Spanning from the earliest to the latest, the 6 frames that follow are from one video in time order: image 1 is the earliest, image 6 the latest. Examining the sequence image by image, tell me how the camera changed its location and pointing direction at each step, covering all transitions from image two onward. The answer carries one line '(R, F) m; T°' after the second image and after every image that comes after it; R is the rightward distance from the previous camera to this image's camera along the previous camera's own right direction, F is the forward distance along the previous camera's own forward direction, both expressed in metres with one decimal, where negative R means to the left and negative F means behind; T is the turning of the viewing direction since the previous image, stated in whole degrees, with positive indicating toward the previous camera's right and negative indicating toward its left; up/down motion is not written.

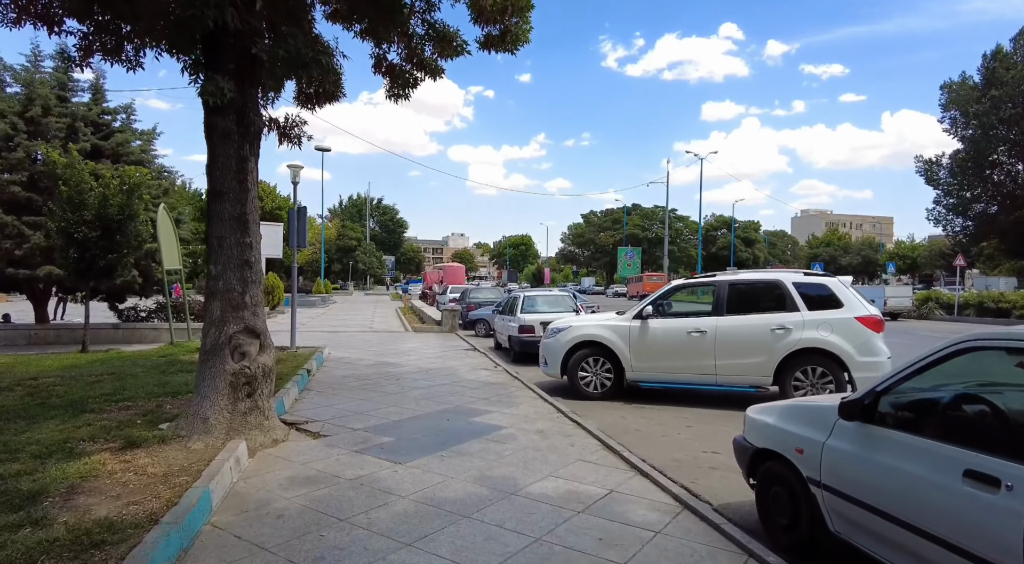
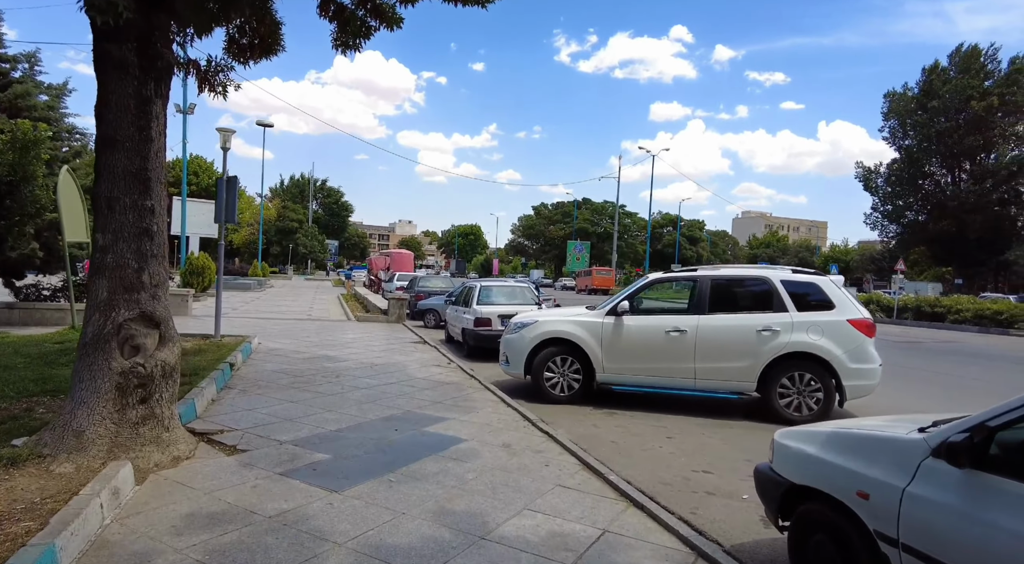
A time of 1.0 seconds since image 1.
(-0.2, +1.0) m; +5°
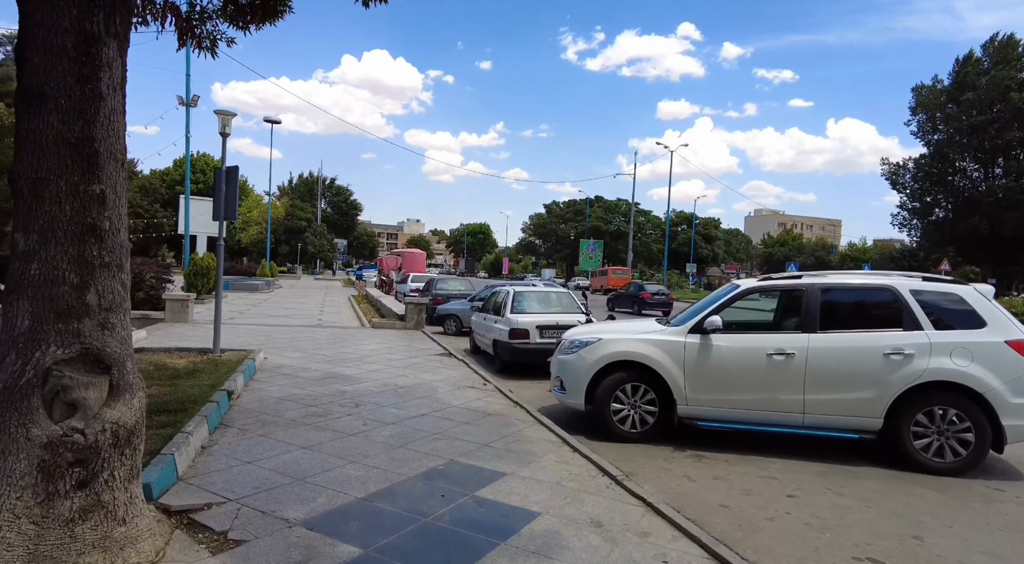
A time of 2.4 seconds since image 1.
(-0.6, +1.5) m; -1°
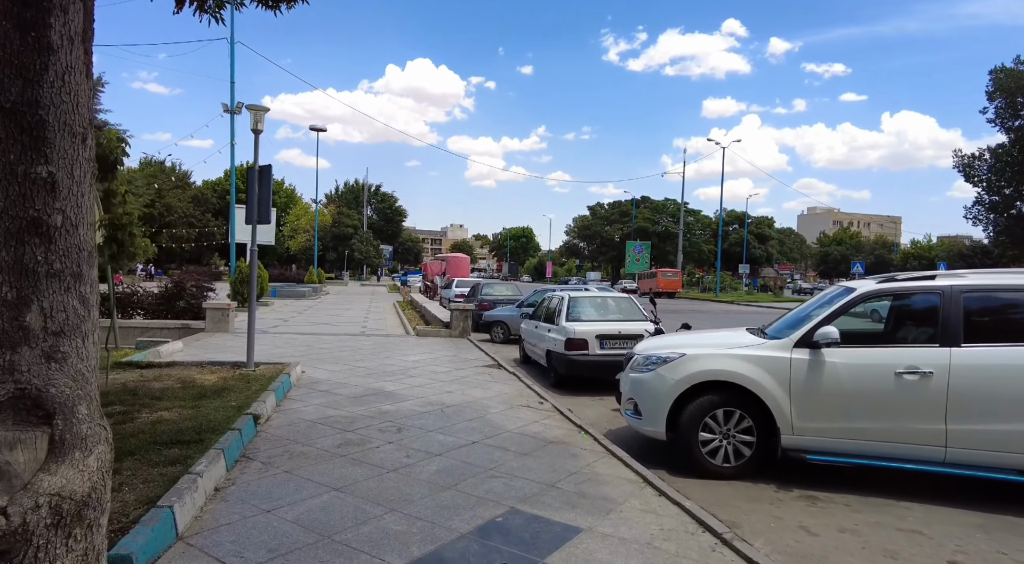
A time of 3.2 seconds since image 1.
(-0.2, +0.9) m; -4°
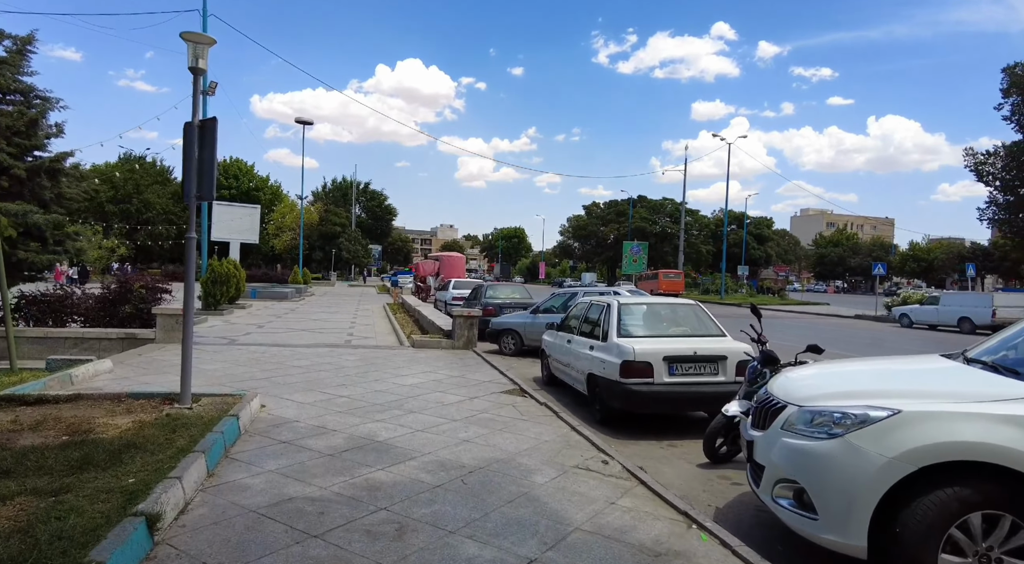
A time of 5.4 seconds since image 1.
(-0.5, +2.4) m; +1°
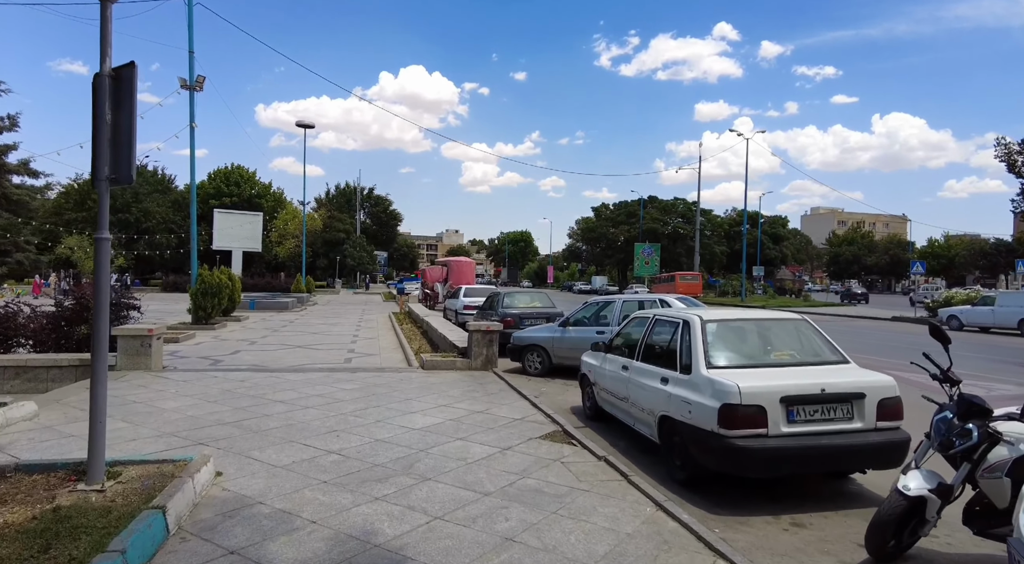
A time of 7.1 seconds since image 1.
(-0.4, +1.9) m; -1°
